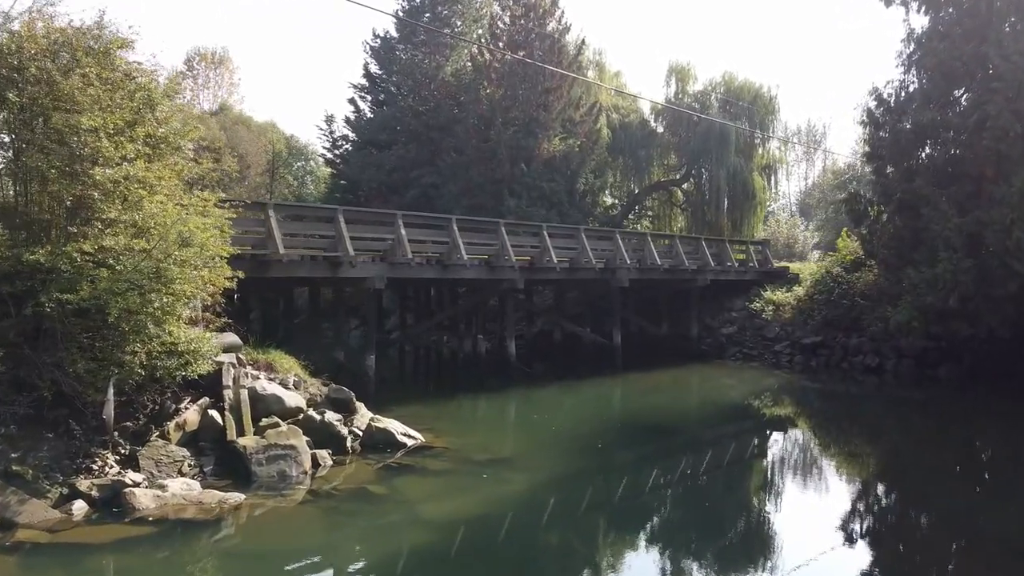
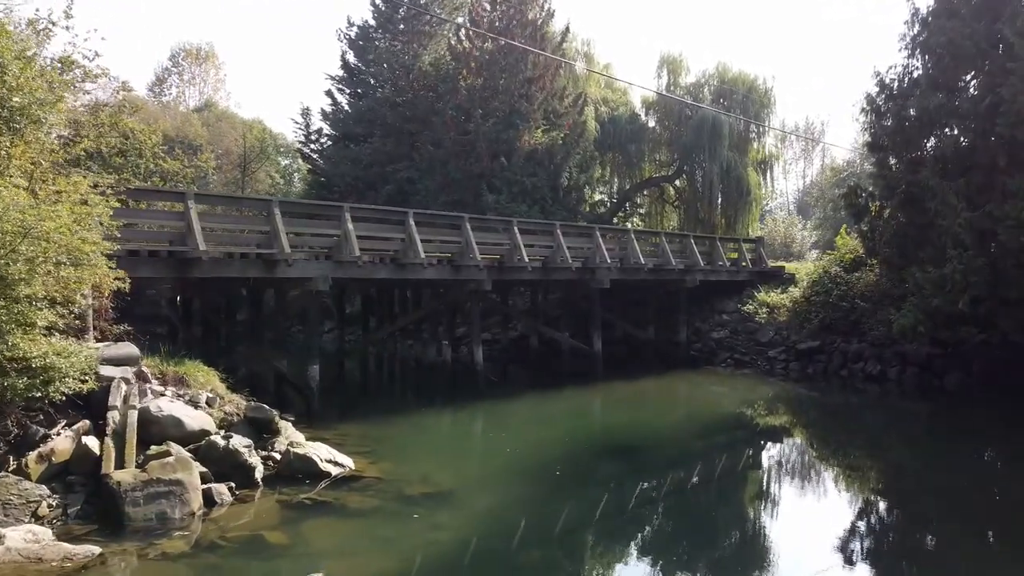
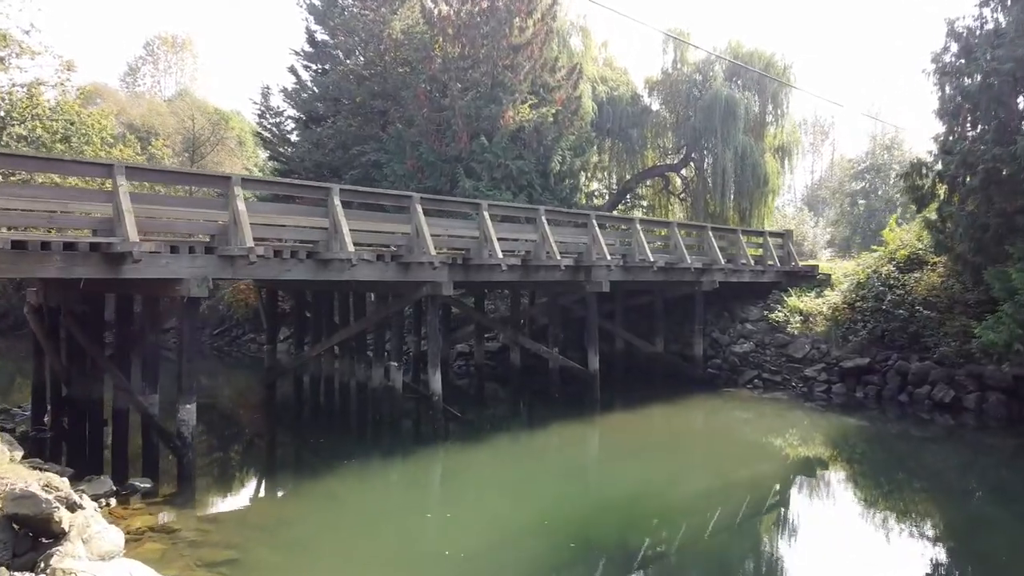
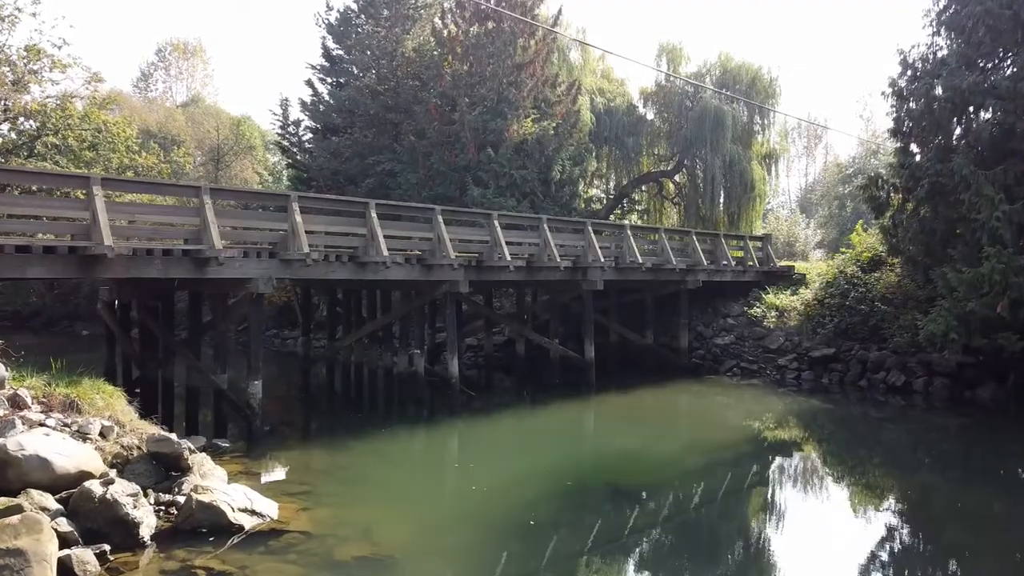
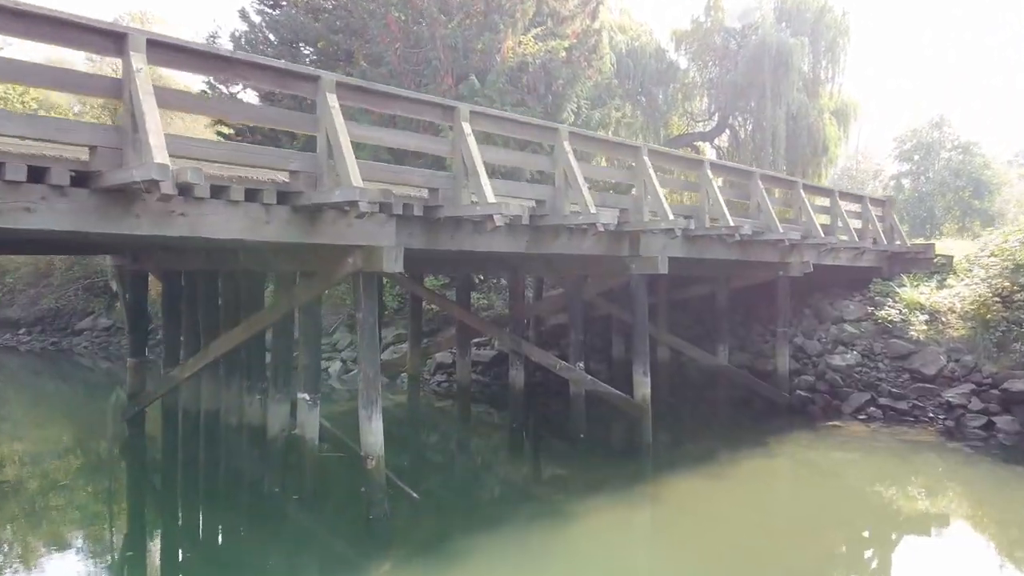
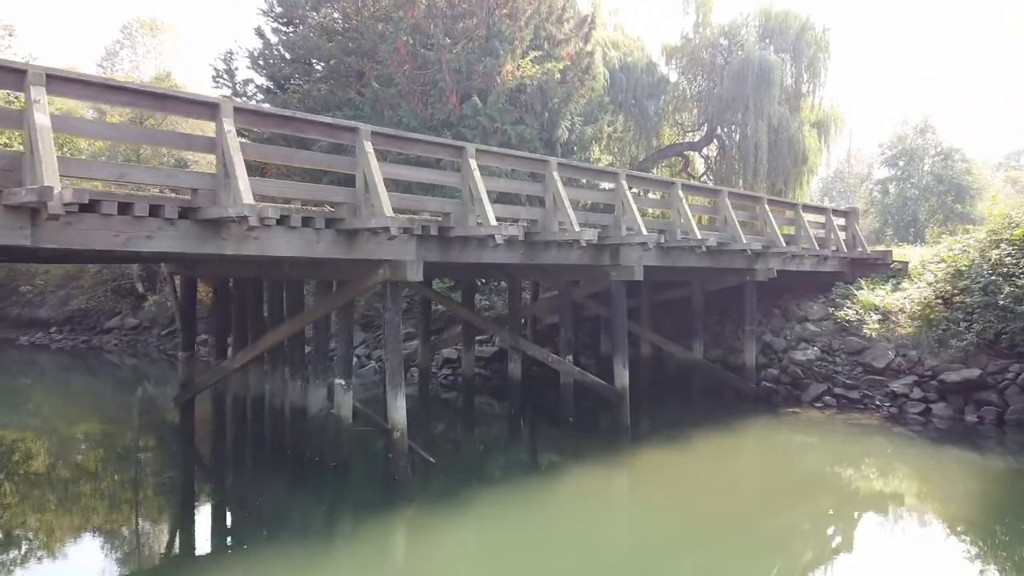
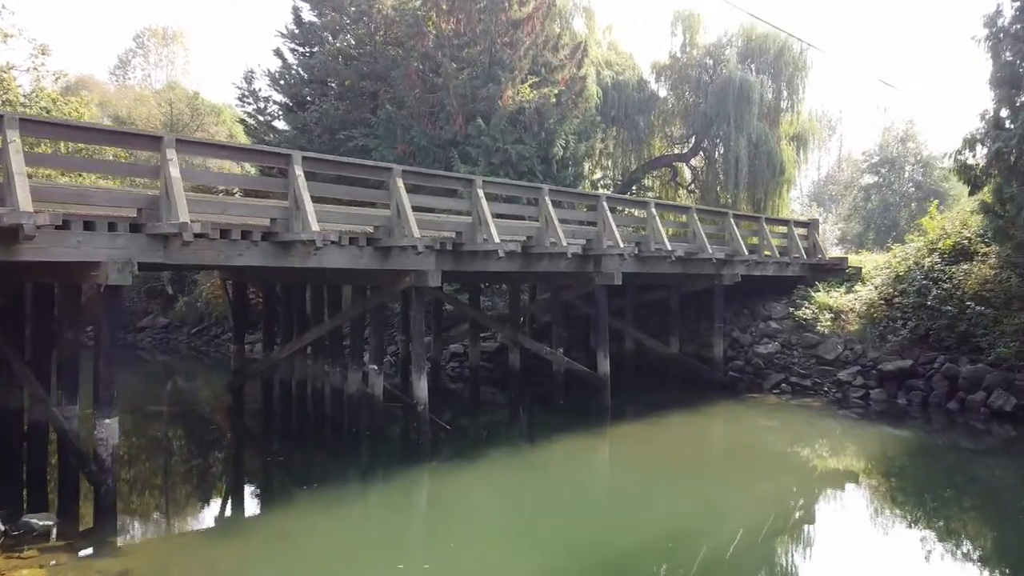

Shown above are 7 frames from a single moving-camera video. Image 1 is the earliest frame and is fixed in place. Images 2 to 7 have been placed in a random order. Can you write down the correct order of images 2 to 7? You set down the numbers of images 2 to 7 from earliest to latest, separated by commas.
2, 4, 3, 7, 6, 5
